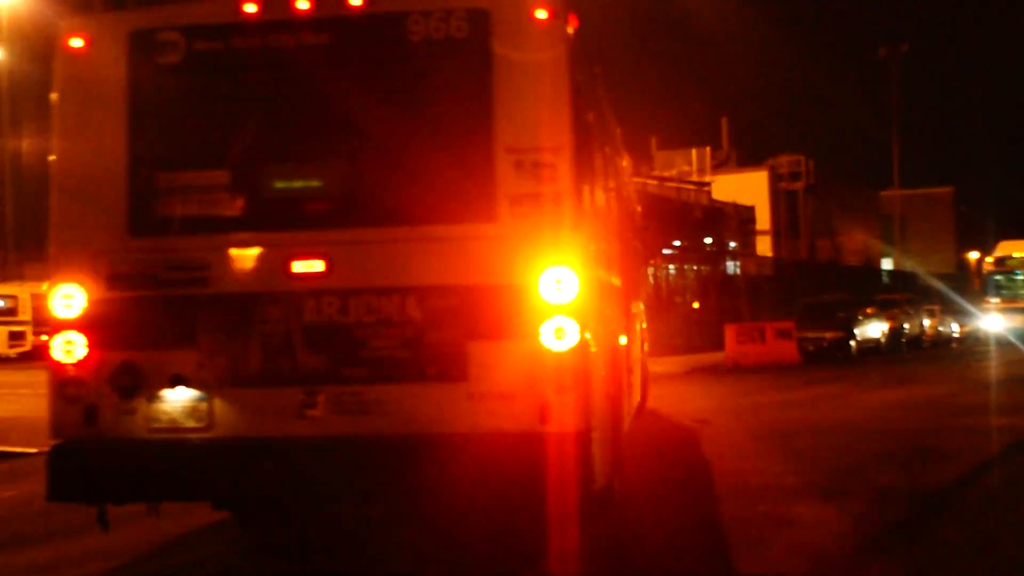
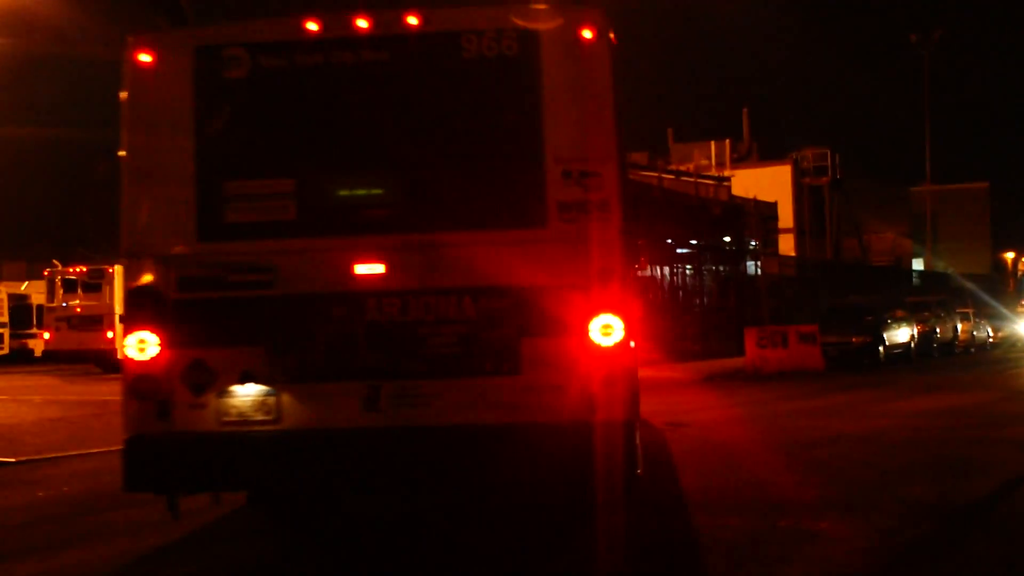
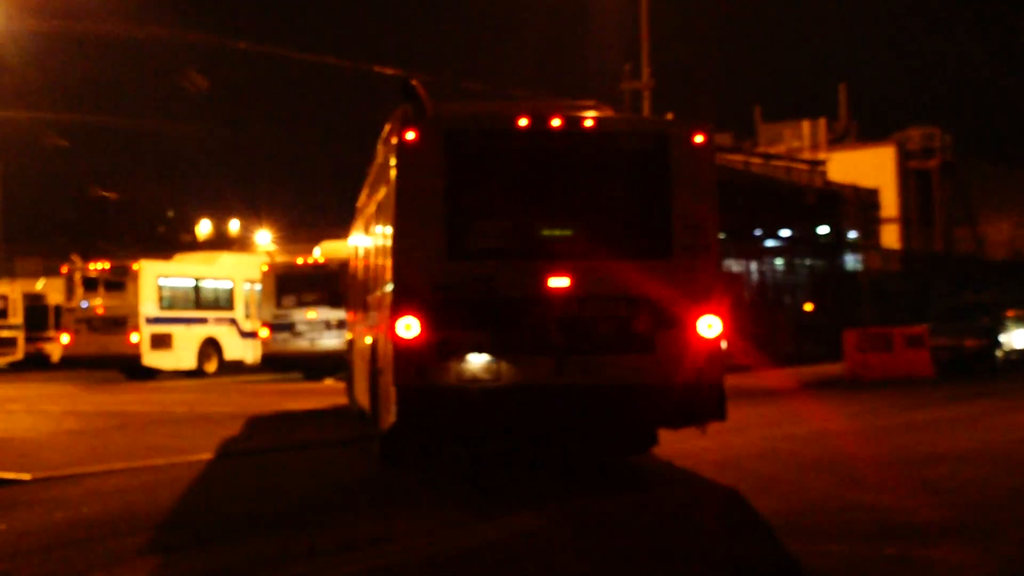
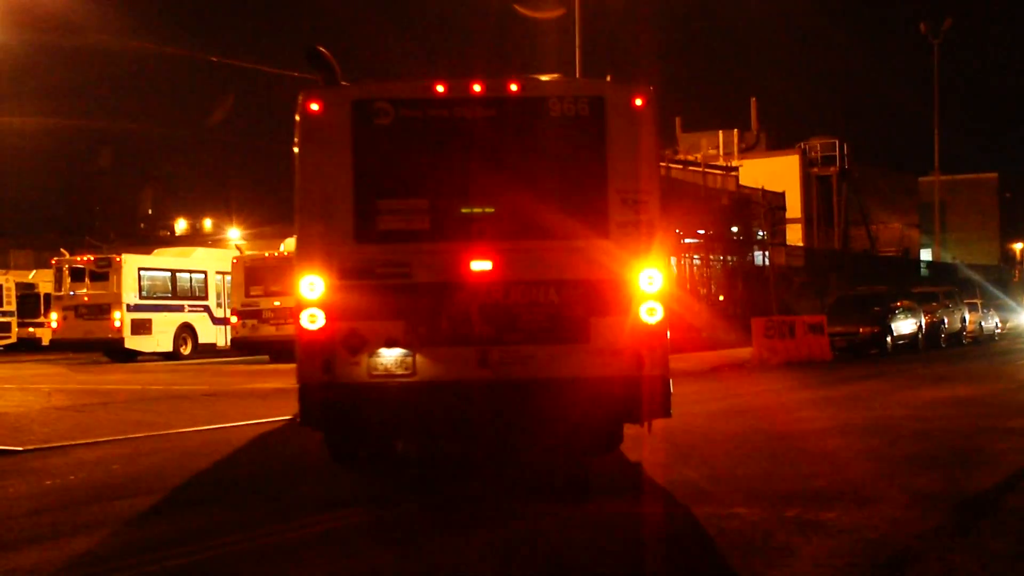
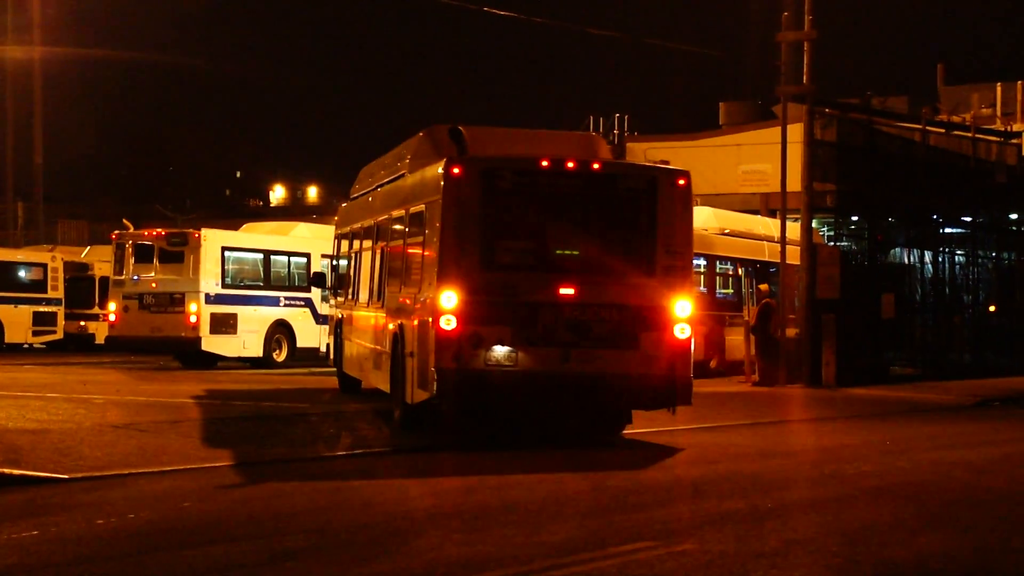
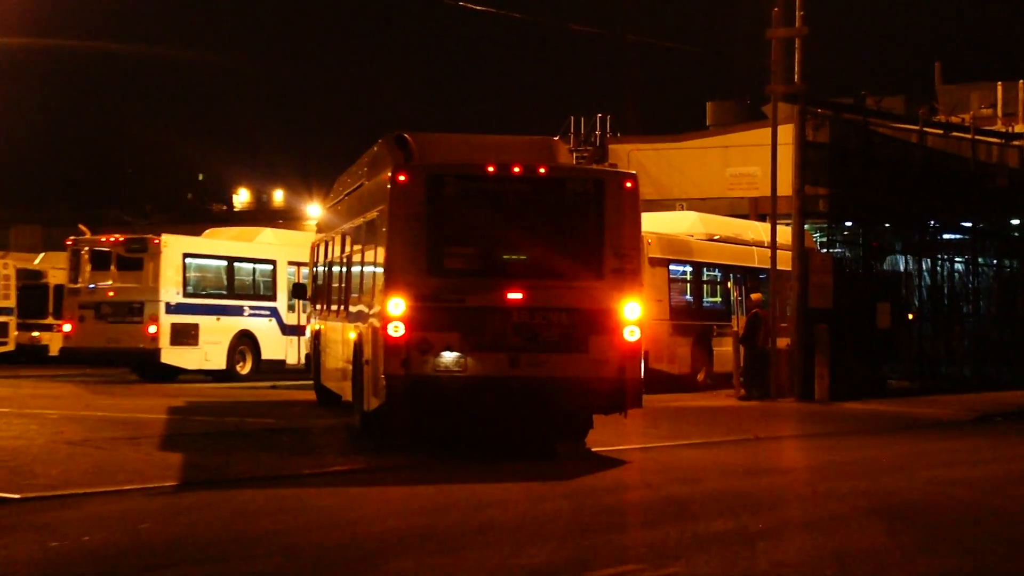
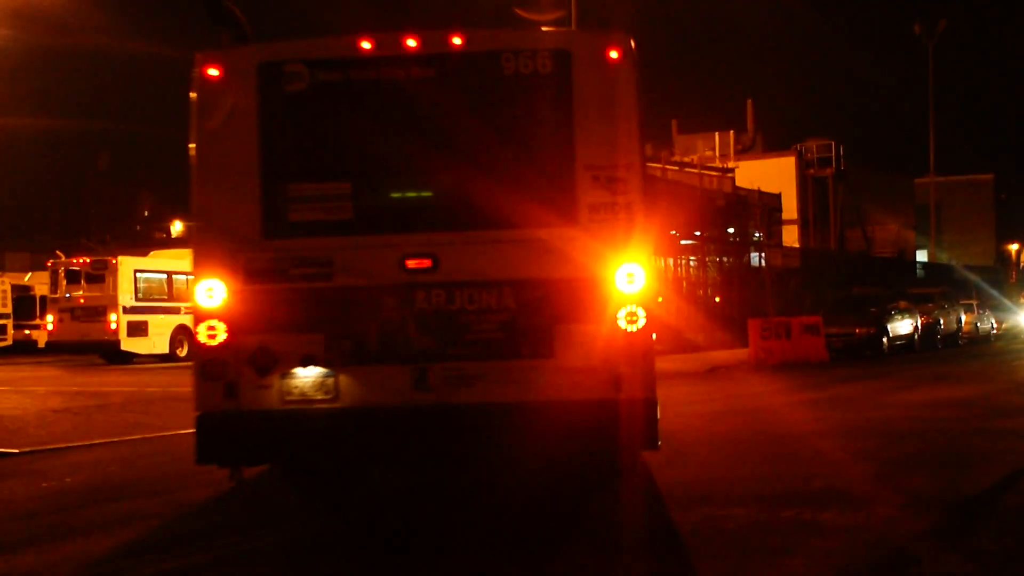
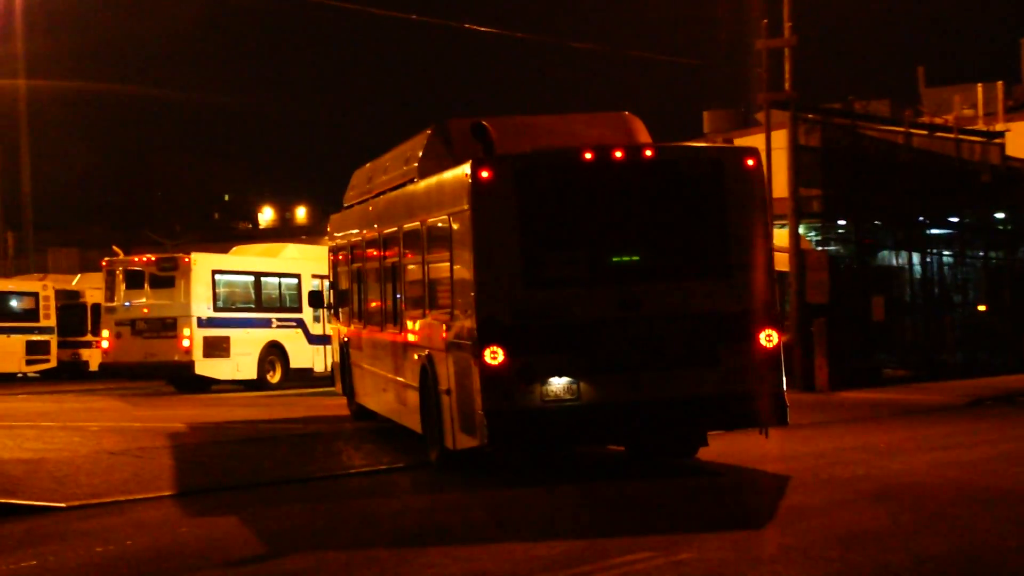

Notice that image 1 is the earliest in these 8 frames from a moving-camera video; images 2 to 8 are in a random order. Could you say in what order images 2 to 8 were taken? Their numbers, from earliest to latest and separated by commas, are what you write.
2, 7, 4, 3, 8, 5, 6
